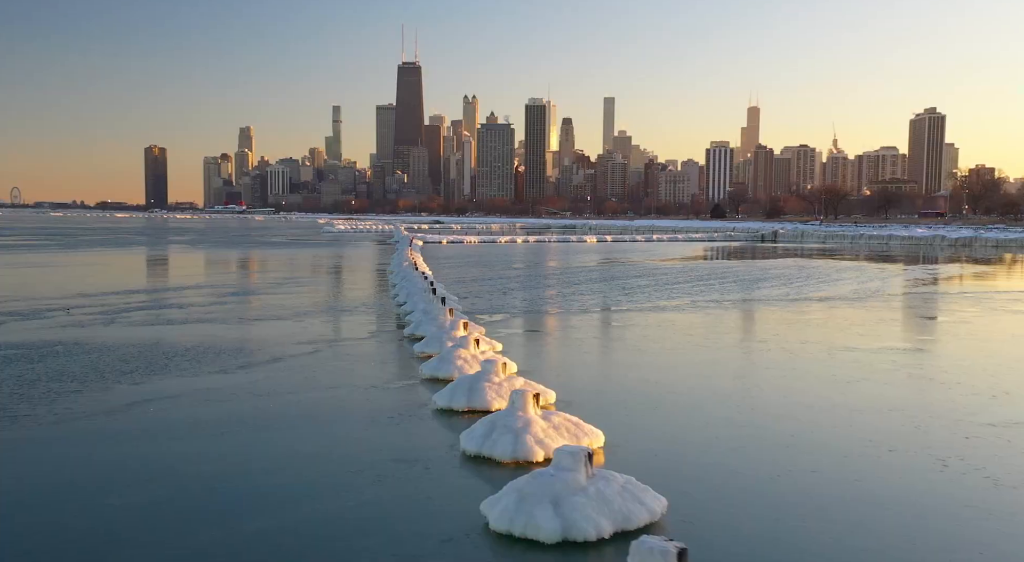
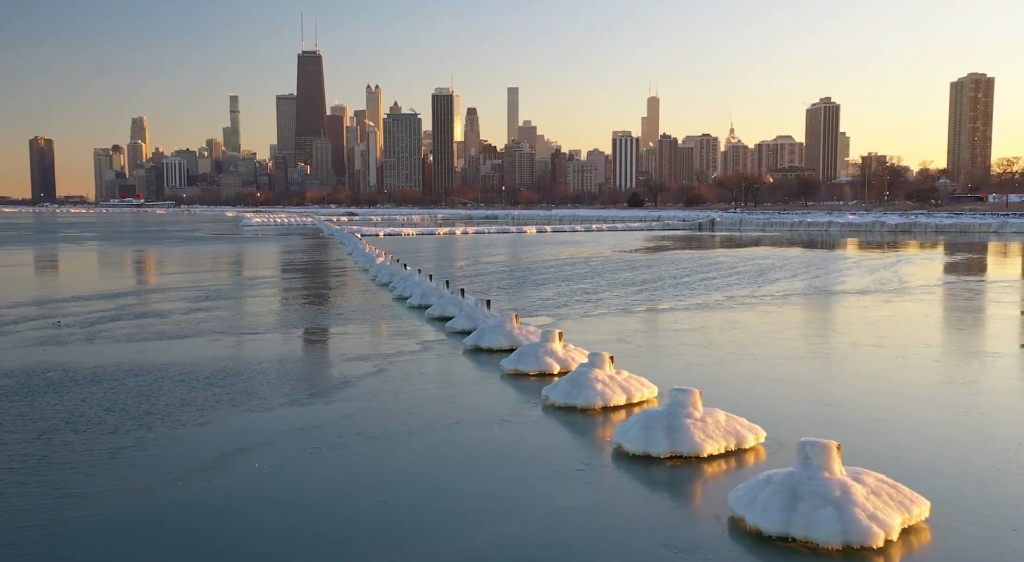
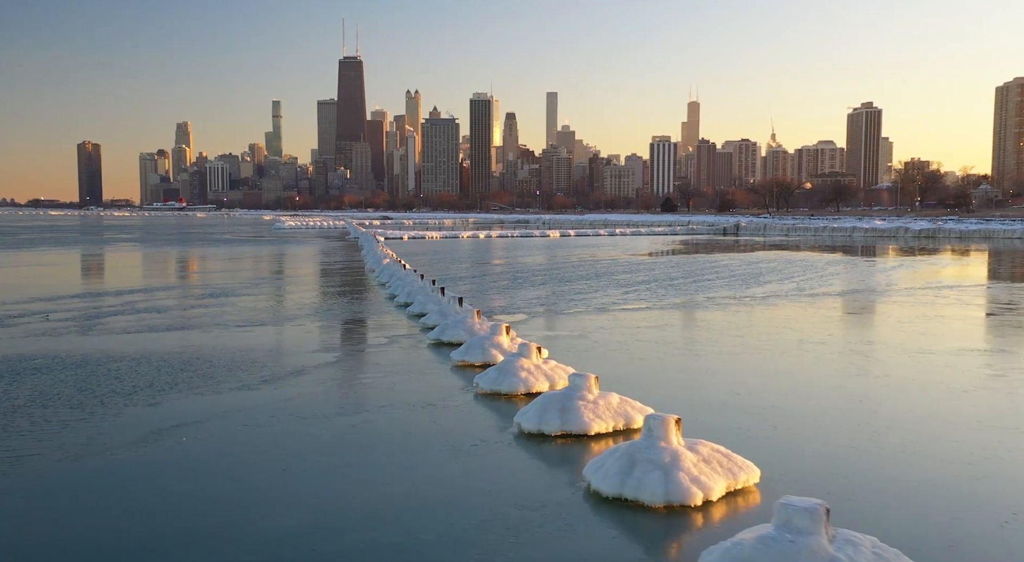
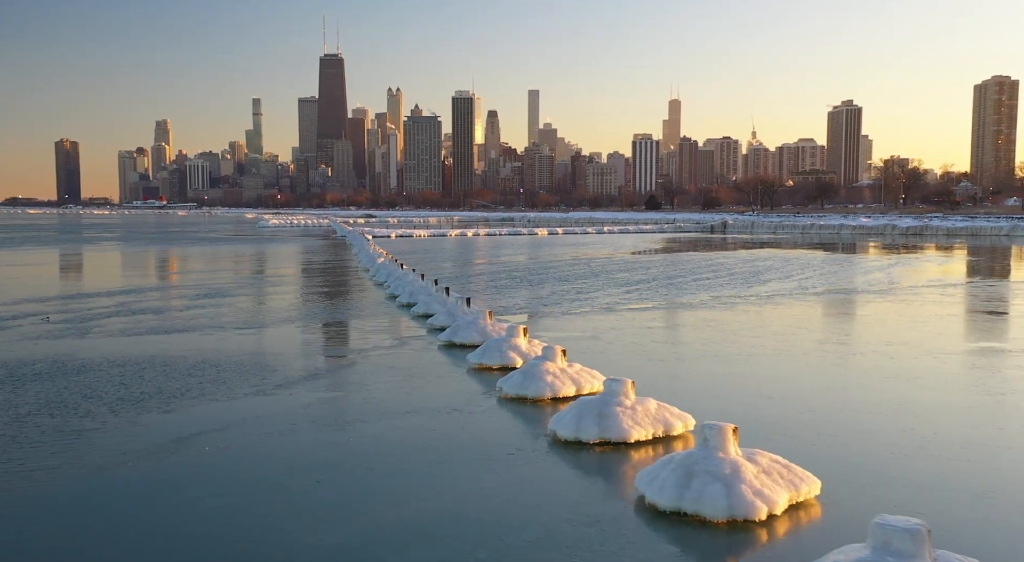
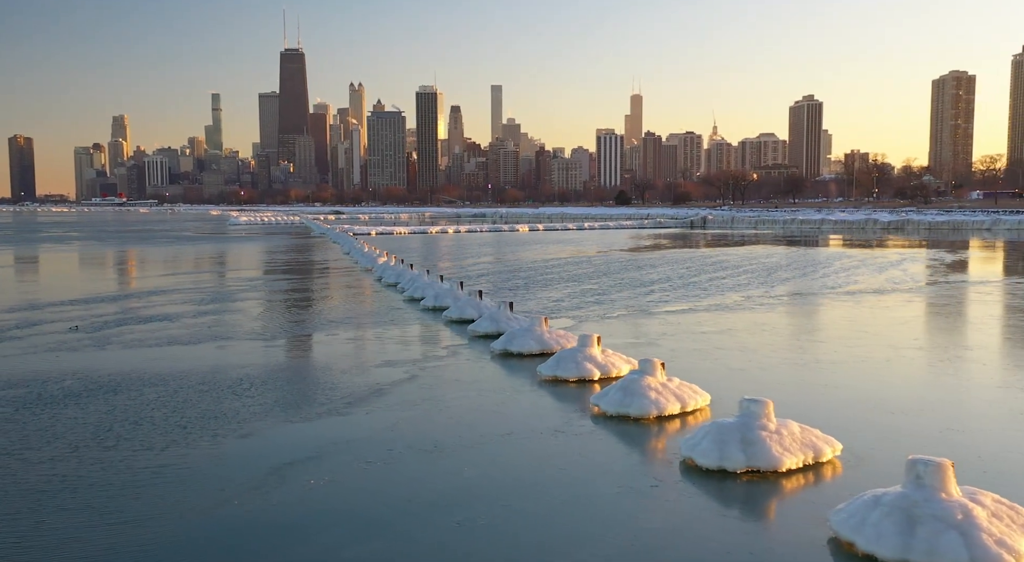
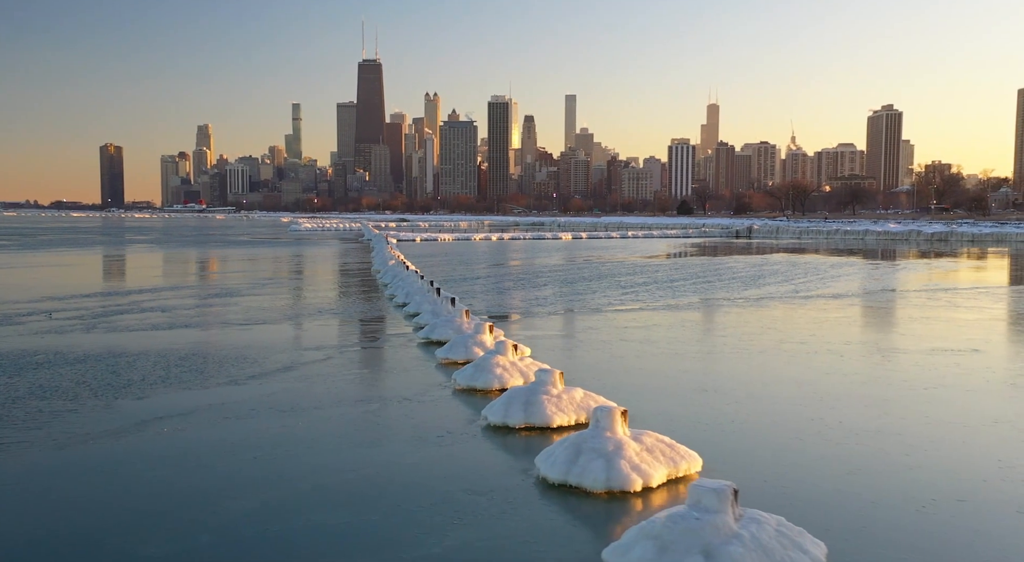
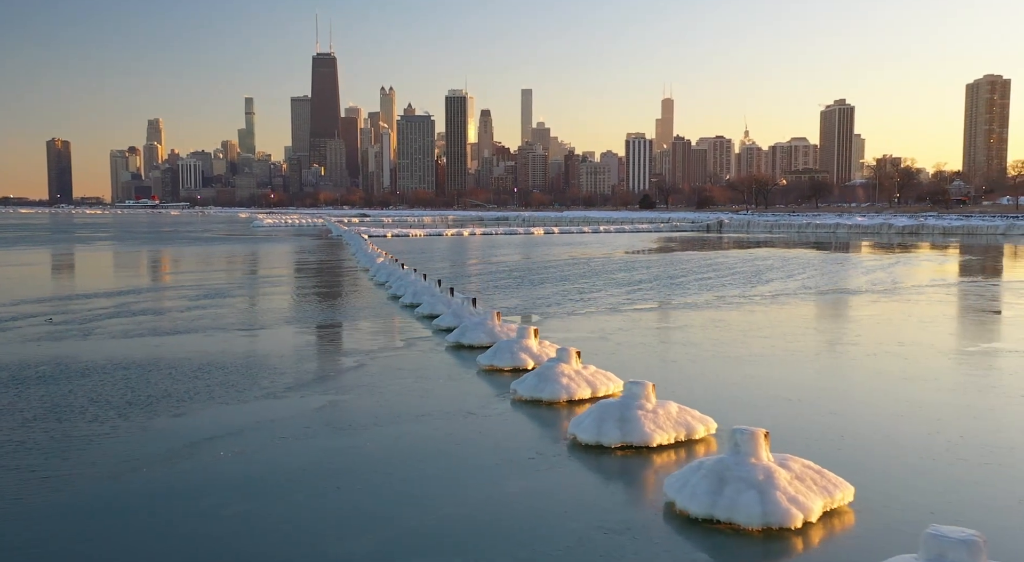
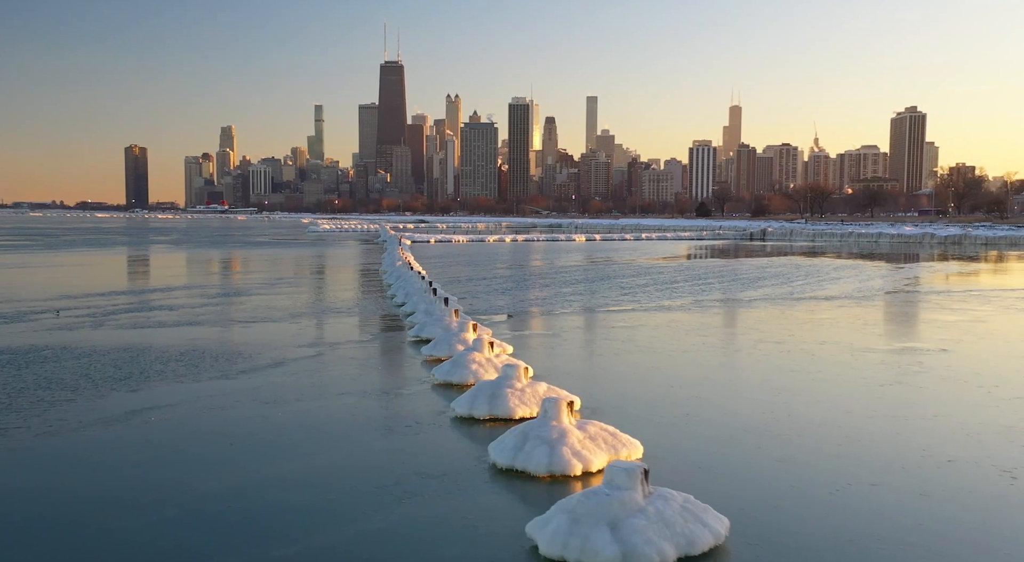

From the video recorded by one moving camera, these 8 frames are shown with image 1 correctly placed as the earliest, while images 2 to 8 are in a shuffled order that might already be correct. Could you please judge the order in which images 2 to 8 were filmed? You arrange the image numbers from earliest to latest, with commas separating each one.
8, 6, 3, 4, 7, 2, 5
